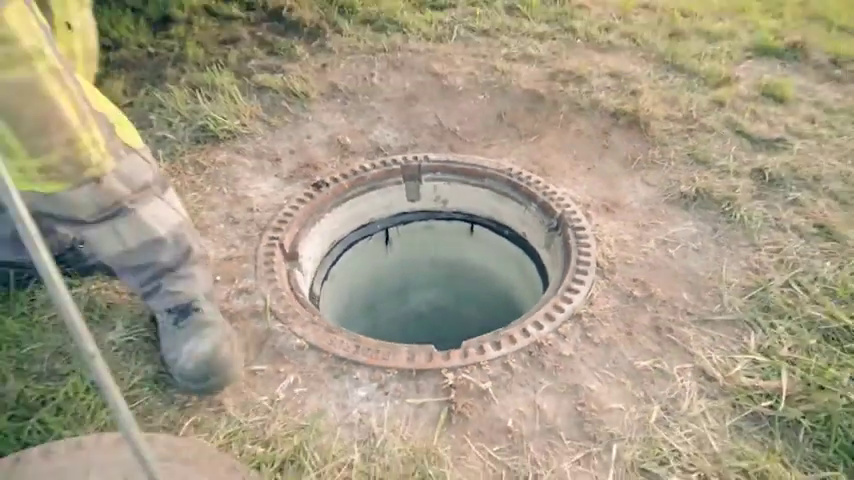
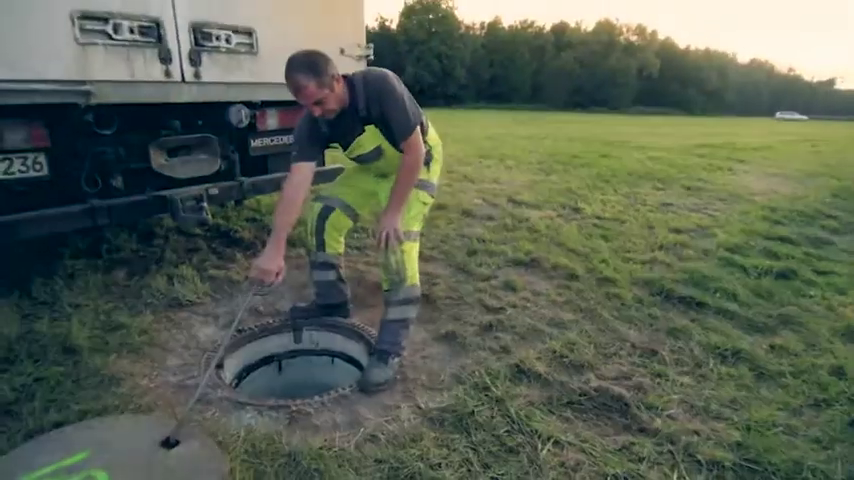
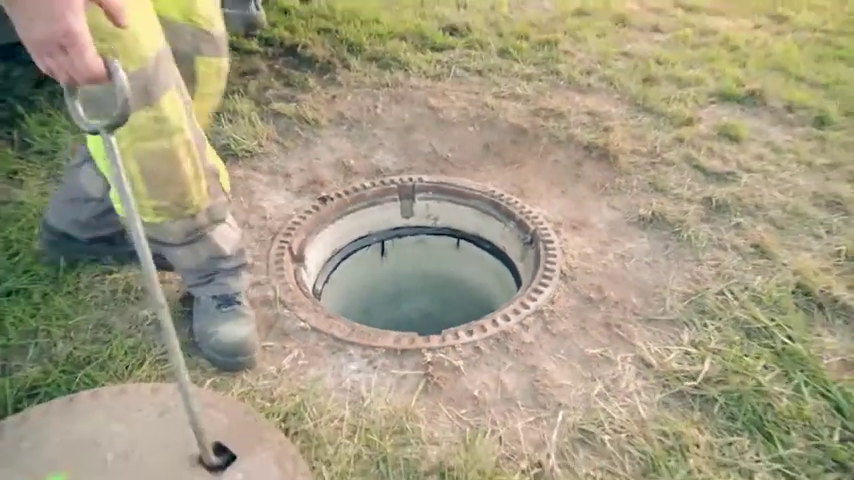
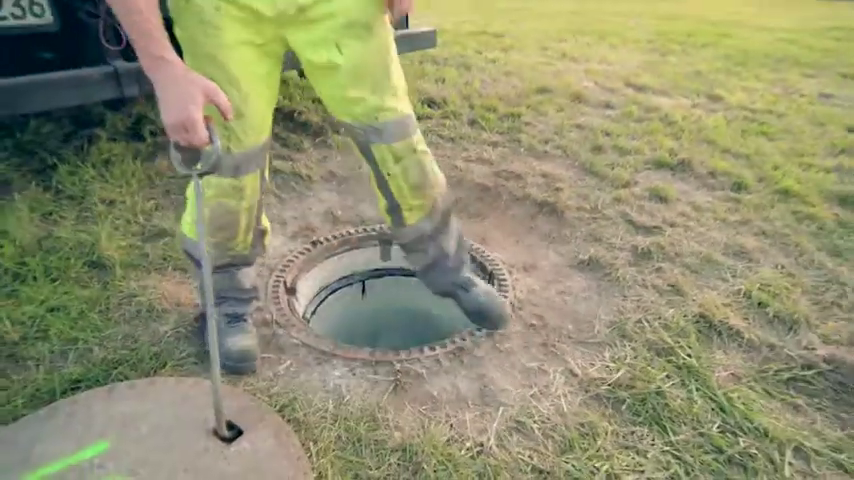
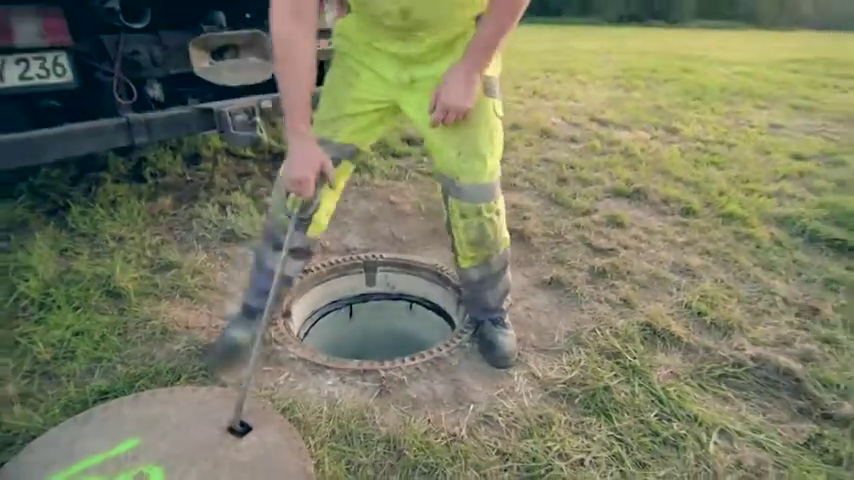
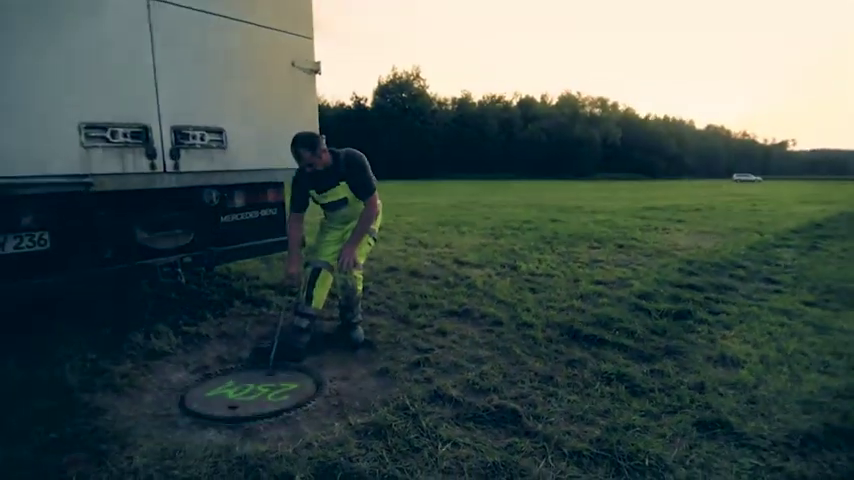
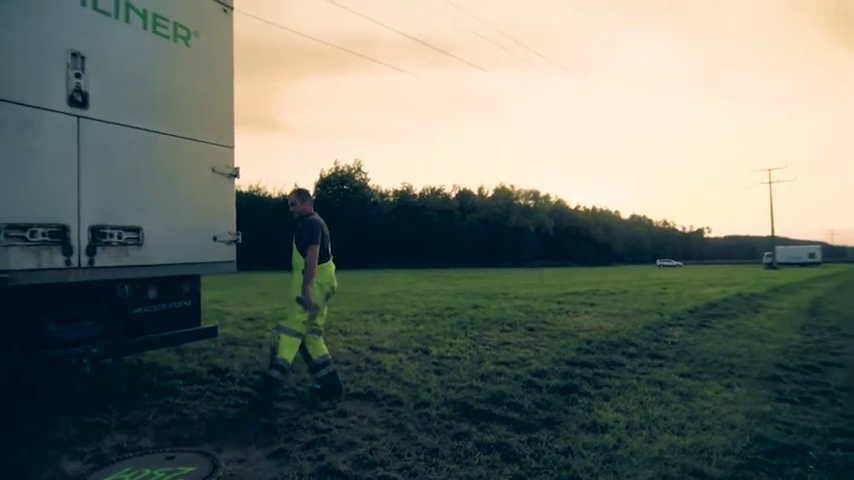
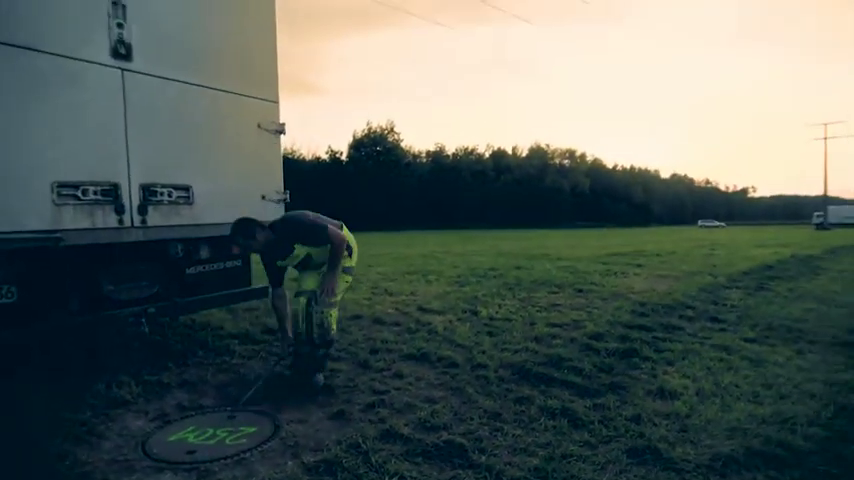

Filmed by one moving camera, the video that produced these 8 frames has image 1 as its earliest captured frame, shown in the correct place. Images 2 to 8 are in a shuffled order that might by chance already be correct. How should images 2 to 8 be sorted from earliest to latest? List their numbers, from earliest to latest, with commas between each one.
3, 4, 5, 2, 6, 8, 7
